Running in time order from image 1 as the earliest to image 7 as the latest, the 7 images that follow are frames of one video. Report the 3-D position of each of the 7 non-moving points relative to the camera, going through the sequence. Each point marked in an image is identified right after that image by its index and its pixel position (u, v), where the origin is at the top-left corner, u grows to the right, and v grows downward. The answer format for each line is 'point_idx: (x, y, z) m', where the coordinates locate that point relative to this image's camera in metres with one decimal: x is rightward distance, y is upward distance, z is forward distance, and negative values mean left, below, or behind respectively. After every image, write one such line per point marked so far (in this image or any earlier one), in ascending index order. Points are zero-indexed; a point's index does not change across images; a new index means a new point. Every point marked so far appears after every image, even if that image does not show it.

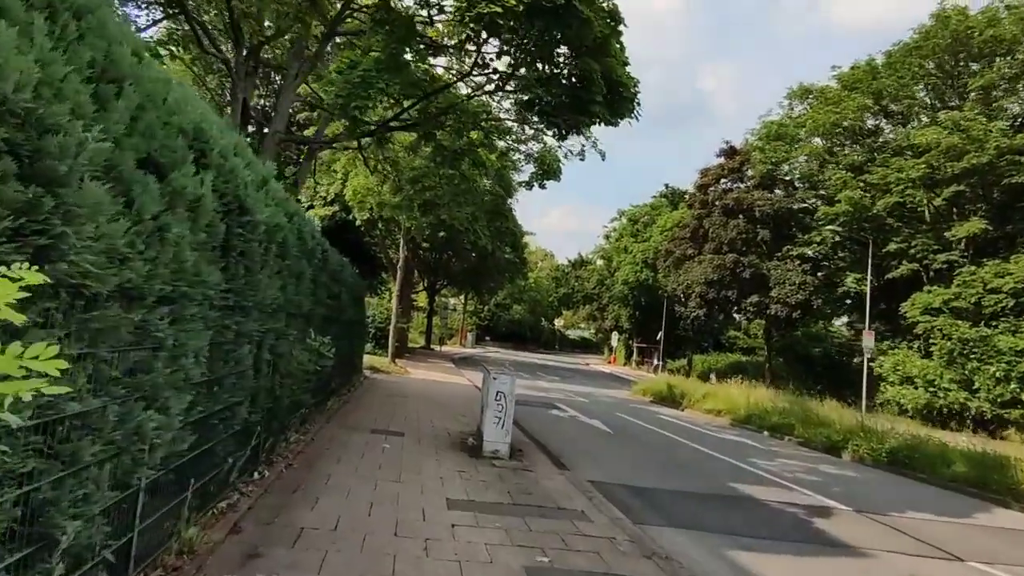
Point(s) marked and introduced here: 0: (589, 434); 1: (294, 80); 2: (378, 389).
0: (+1.7, -3.2, +15.0) m
1: (-4.2, +4.0, +13.3) m
2: (-3.2, -2.5, +16.8) m
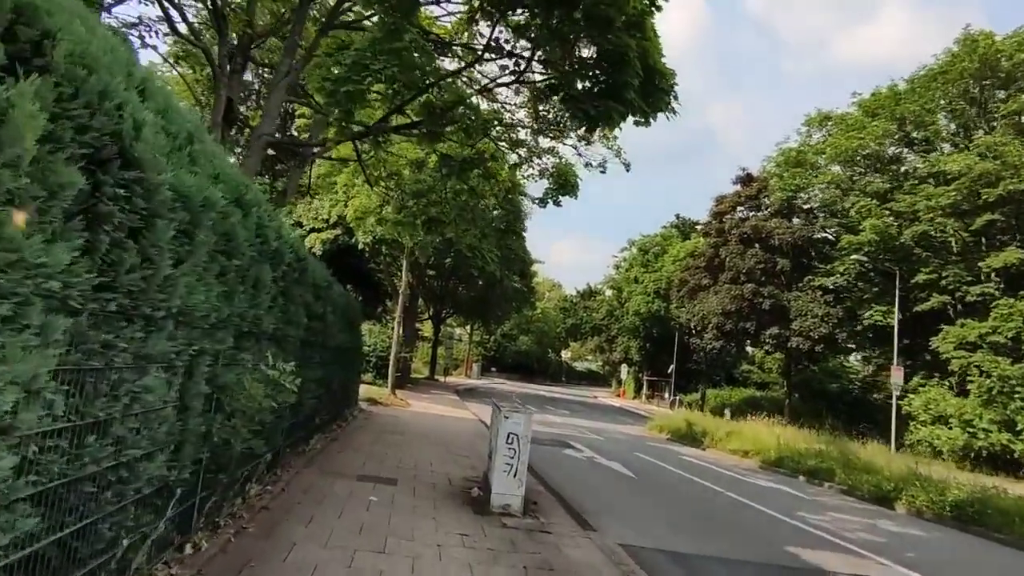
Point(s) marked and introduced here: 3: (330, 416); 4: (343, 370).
0: (+1.9, -3.7, +13.3) m
1: (-3.9, +3.6, +11.9) m
2: (-3.0, -3.0, +15.1) m
3: (-3.2, -2.2, +12.1) m
4: (-3.2, -1.6, +13.1) m
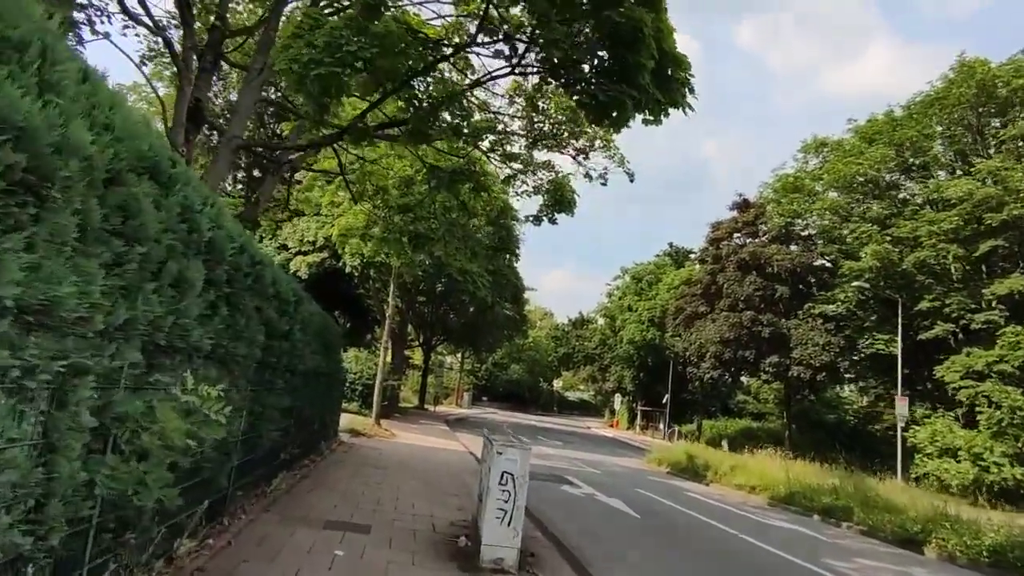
0: (+1.7, -4.1, +12.0) m
1: (-4.0, +3.3, +10.9) m
2: (-3.2, -3.4, +13.8) m
3: (-3.3, -2.5, +10.8) m
4: (-3.3, -1.9, +11.9) m
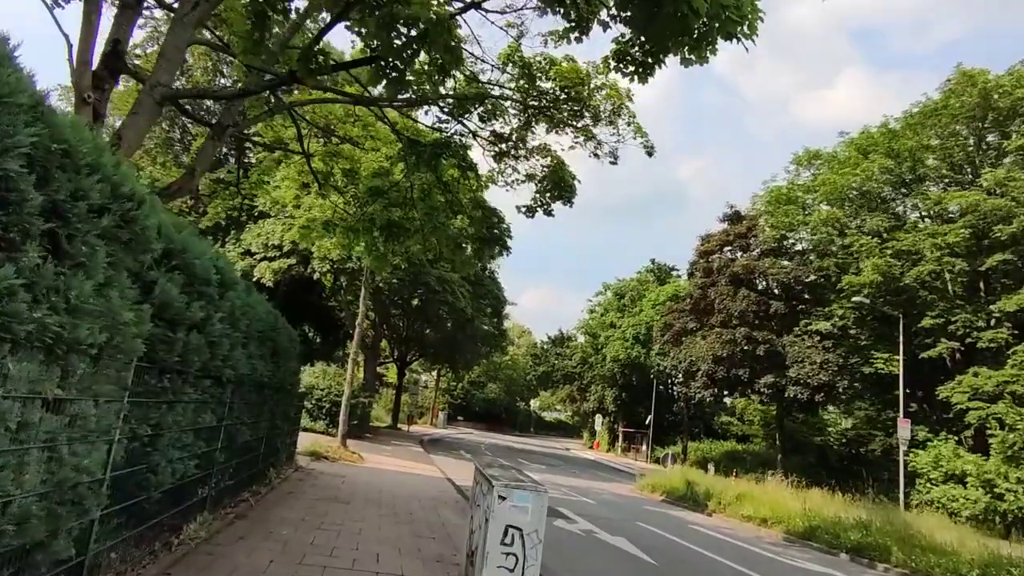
0: (+1.6, -4.0, +9.8) m
1: (-4.0, +3.5, +8.7) m
2: (-3.4, -3.3, +11.5) m
3: (-3.4, -2.4, +8.5) m
4: (-3.4, -1.8, +9.6) m
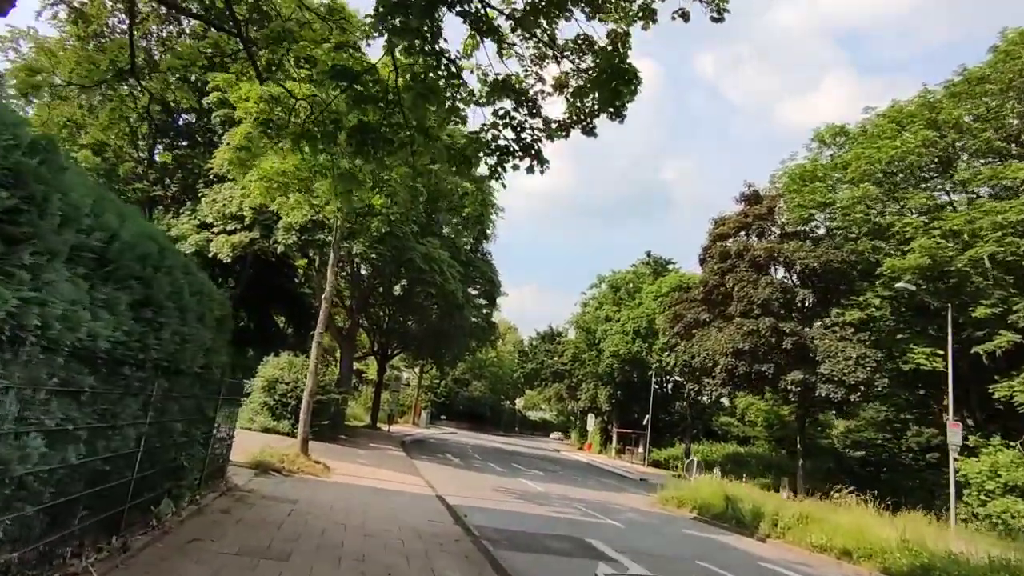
0: (+2.0, -3.3, +5.8) m
1: (-3.5, +4.2, +4.6) m
2: (-3.0, -2.6, +7.3) m
3: (-2.9, -1.6, +4.4) m
4: (-3.0, -1.0, +5.5) m
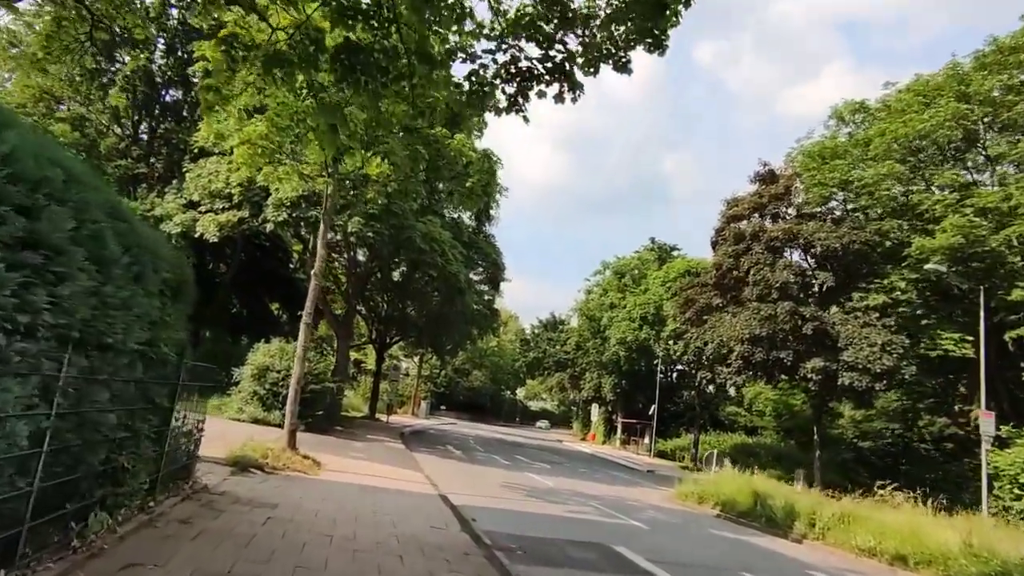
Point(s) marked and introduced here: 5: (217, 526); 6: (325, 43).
0: (+2.2, -2.9, +4.3) m
1: (-3.3, +4.6, +3.0) m
2: (-2.8, -2.2, +5.8) m
3: (-2.7, -1.3, +2.8) m
4: (-2.8, -0.7, +3.9) m
5: (-3.0, -2.4, +7.0) m
6: (-1.9, +2.4, +7.0) m
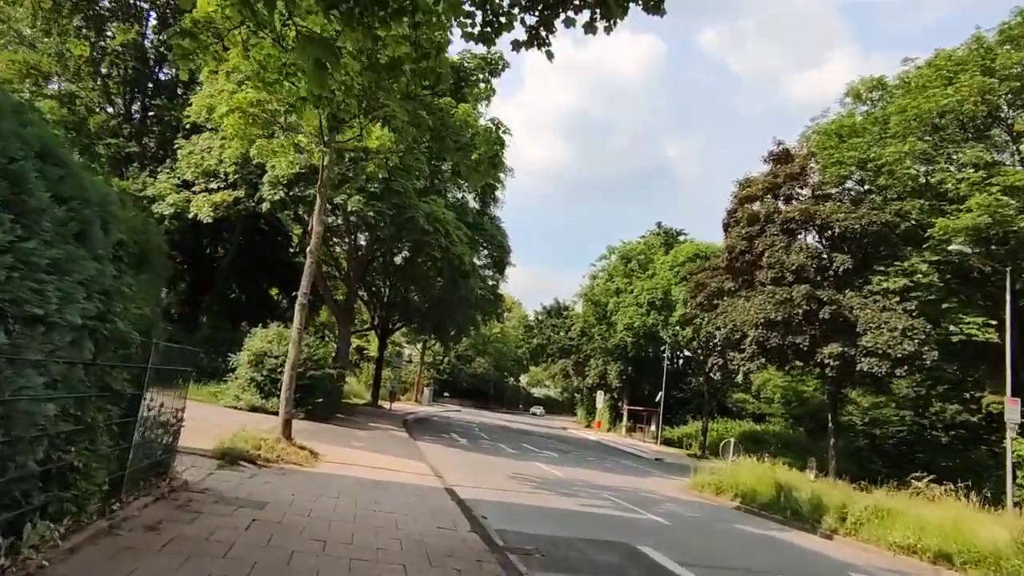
0: (+2.4, -2.7, +3.4) m
1: (-3.1, +4.8, +1.9) m
2: (-2.6, -2.0, +4.9) m
3: (-2.6, -1.1, +1.9) m
4: (-2.6, -0.5, +3.0) m
5: (-2.8, -2.1, +6.1) m
6: (-1.7, +2.7, +6.0) m
